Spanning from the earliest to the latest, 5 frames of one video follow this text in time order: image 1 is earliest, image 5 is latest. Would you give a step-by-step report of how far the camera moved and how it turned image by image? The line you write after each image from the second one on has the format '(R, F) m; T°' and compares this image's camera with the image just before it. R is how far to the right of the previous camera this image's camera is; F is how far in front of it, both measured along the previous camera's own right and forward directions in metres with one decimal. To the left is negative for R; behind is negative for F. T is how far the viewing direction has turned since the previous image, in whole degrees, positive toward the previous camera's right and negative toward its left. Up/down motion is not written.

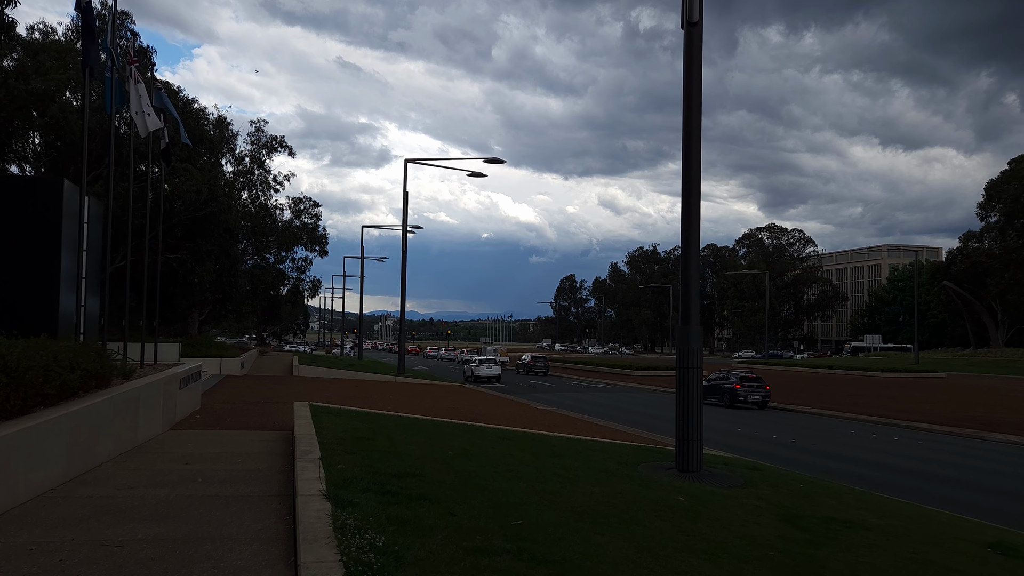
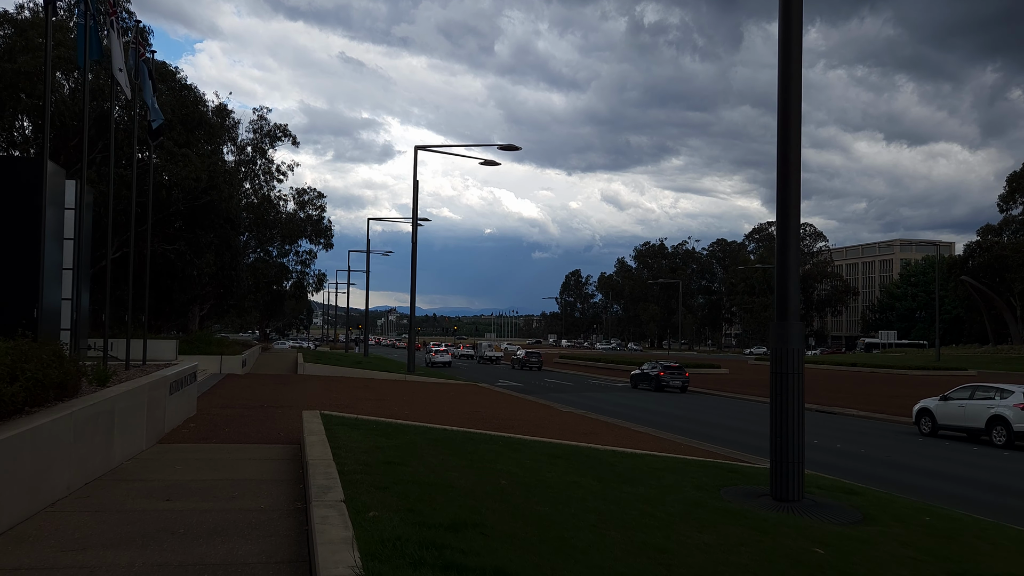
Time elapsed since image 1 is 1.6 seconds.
(-0.7, +2.5) m; 0°
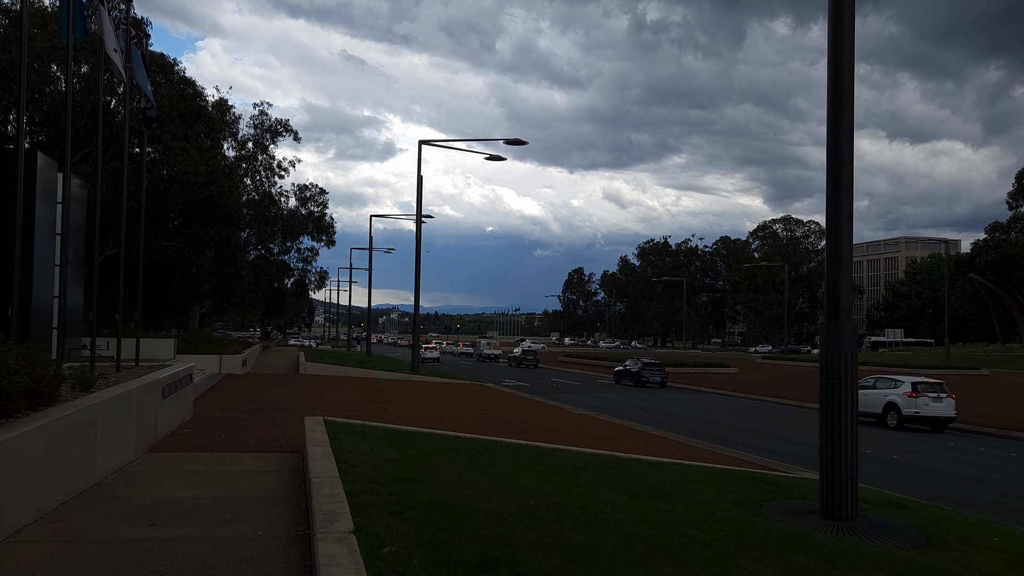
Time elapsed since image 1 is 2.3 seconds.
(-0.3, +1.1) m; 0°
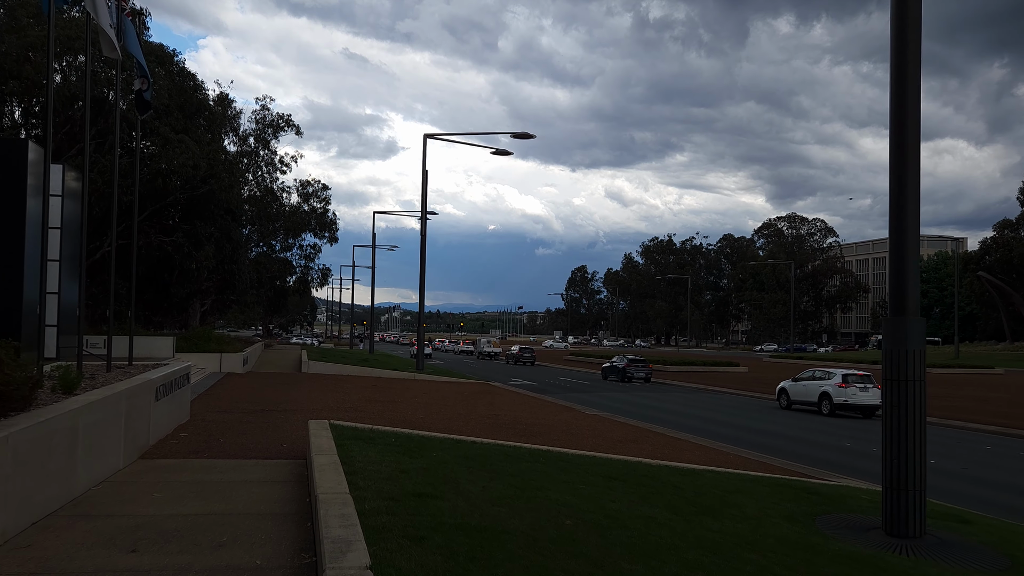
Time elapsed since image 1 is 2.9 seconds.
(-0.3, +1.0) m; 0°
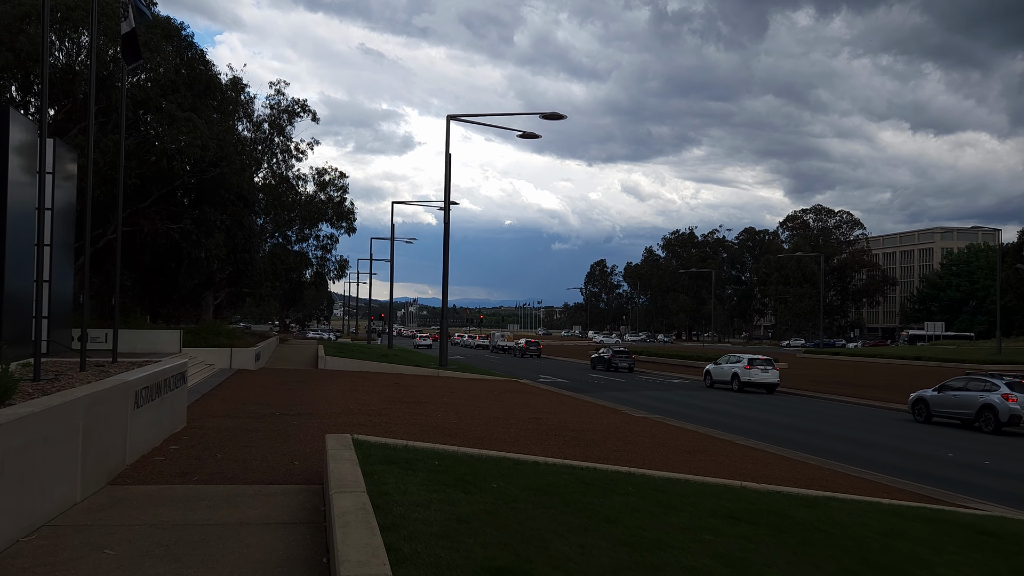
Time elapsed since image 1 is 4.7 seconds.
(-0.7, +2.8) m; -1°
